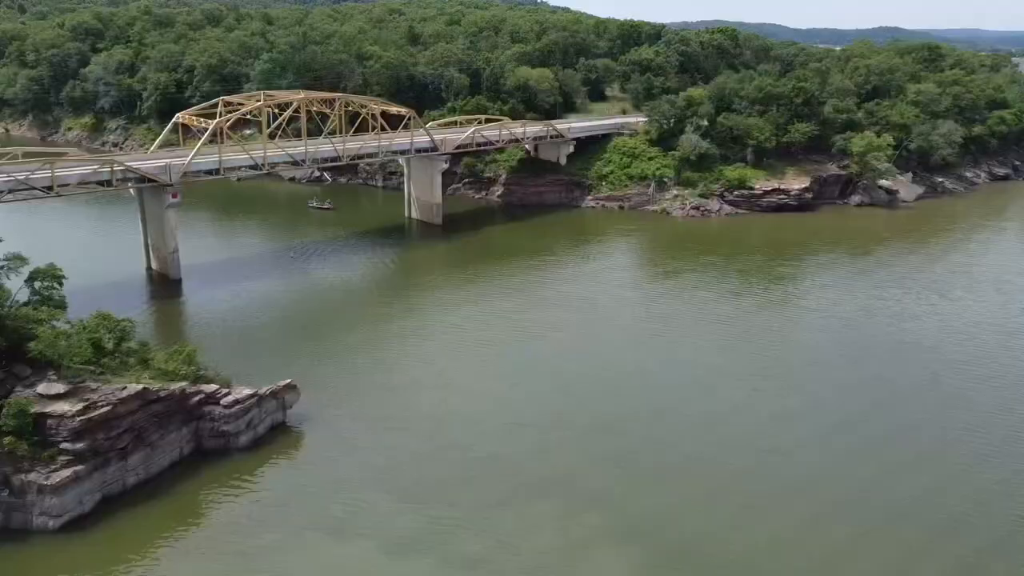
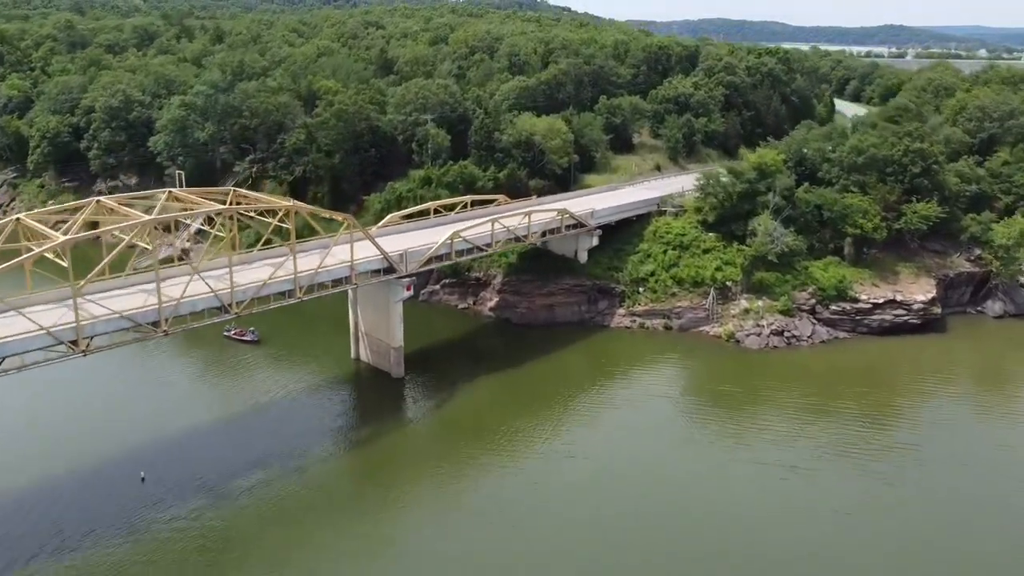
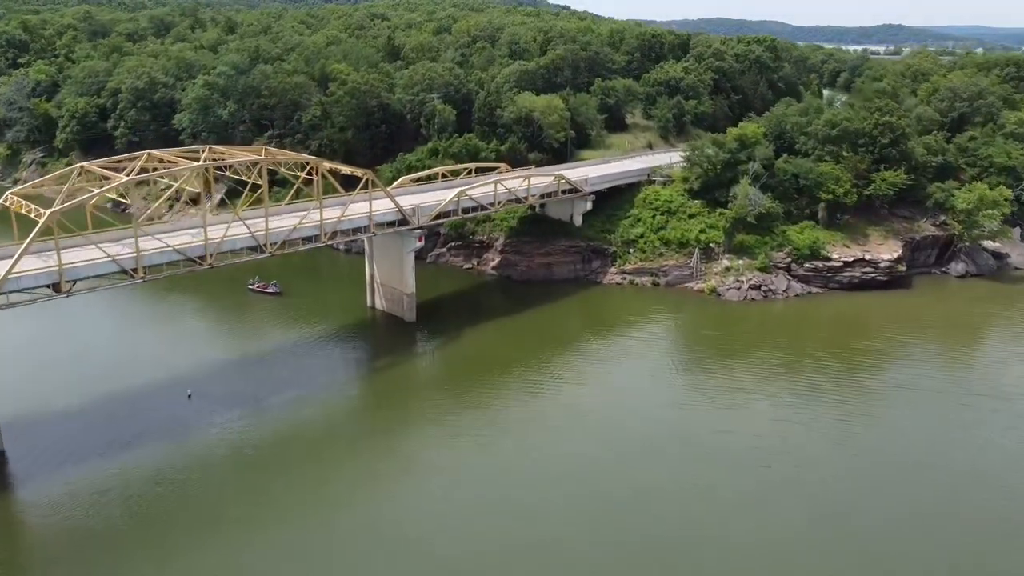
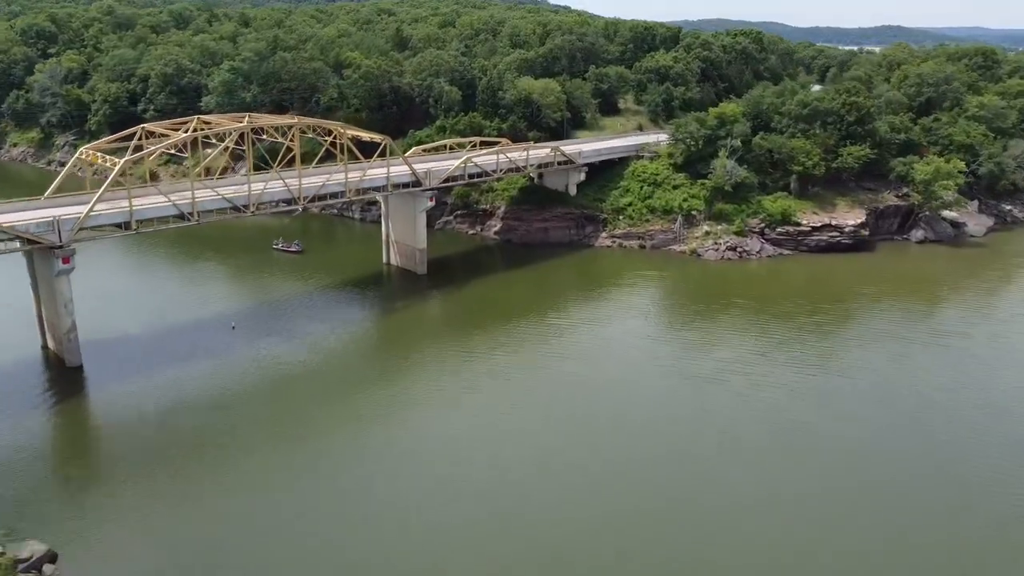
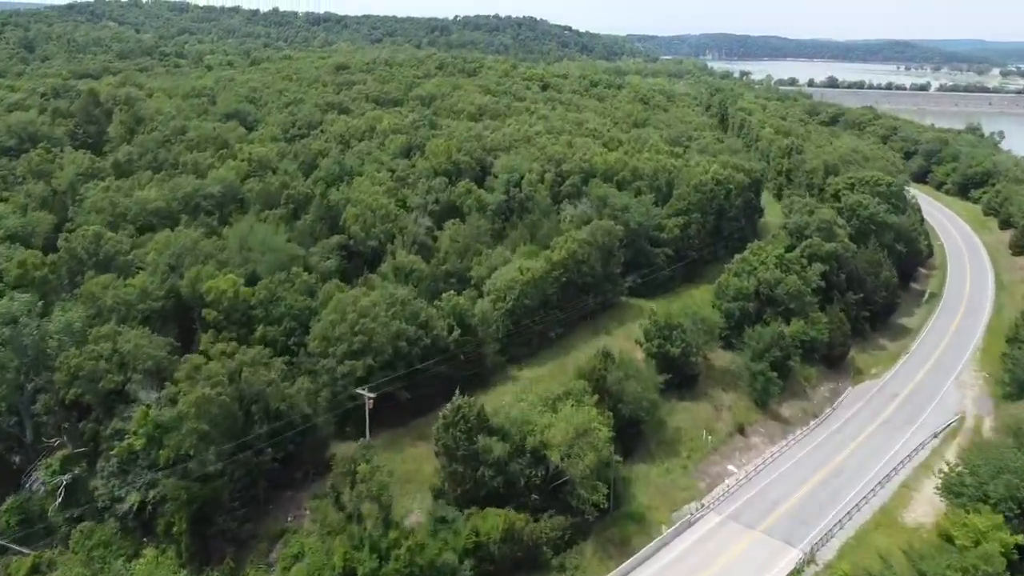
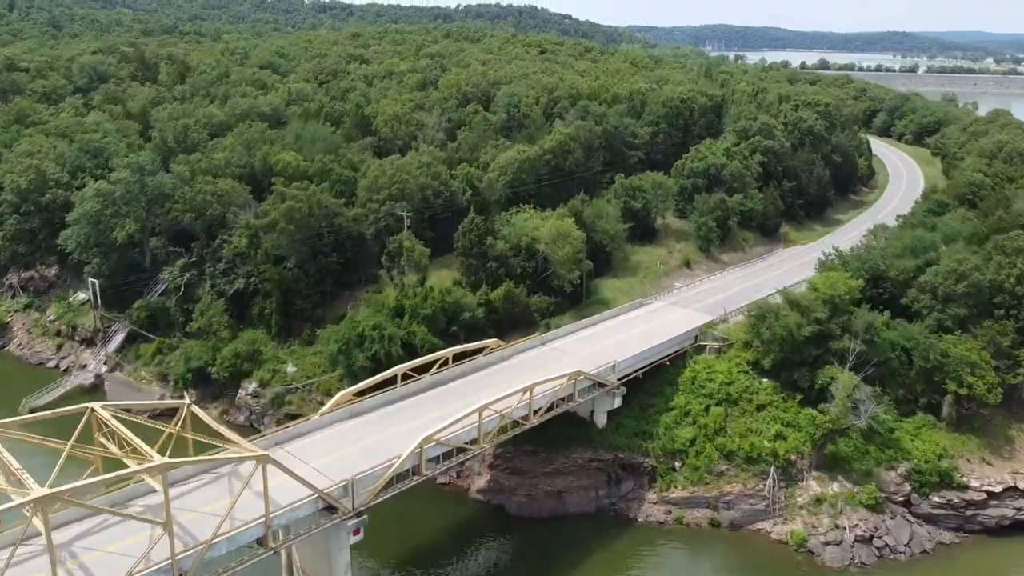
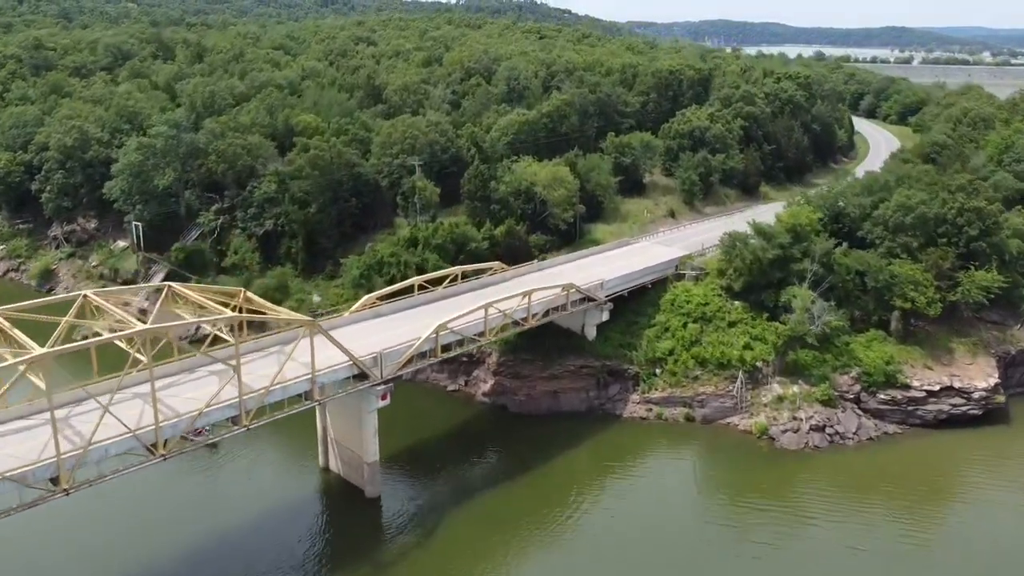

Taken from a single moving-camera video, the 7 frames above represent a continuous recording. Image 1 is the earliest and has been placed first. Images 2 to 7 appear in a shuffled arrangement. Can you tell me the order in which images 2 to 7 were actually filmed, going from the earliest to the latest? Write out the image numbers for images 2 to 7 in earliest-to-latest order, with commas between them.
4, 3, 2, 7, 6, 5
